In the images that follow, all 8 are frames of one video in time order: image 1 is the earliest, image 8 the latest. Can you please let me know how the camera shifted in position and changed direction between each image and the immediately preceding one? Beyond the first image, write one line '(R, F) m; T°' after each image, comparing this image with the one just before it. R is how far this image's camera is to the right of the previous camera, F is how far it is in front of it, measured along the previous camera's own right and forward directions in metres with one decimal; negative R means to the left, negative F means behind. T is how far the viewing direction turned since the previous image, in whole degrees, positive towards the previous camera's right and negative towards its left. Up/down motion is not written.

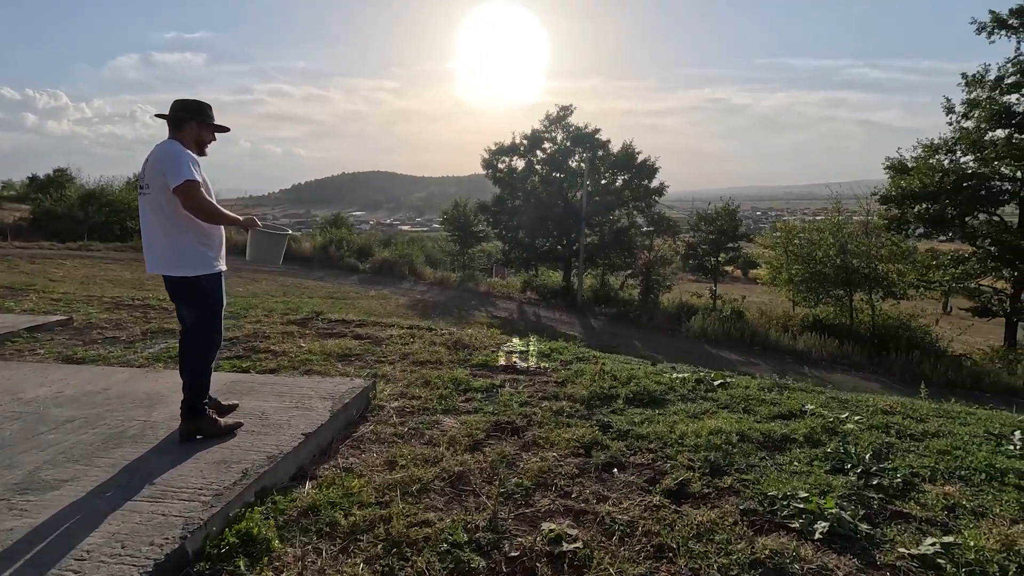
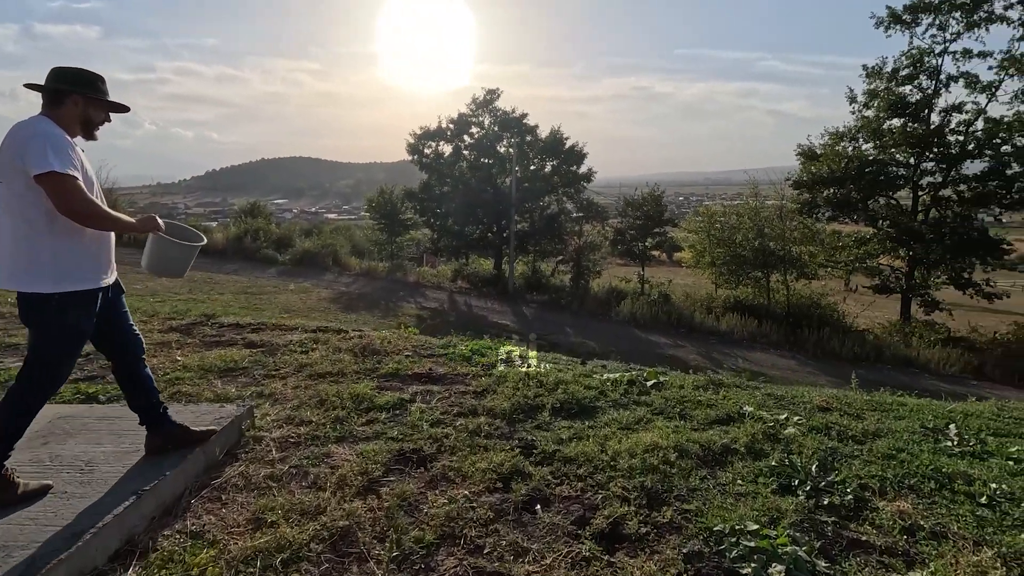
(+0.1, +0.4) m; +7°
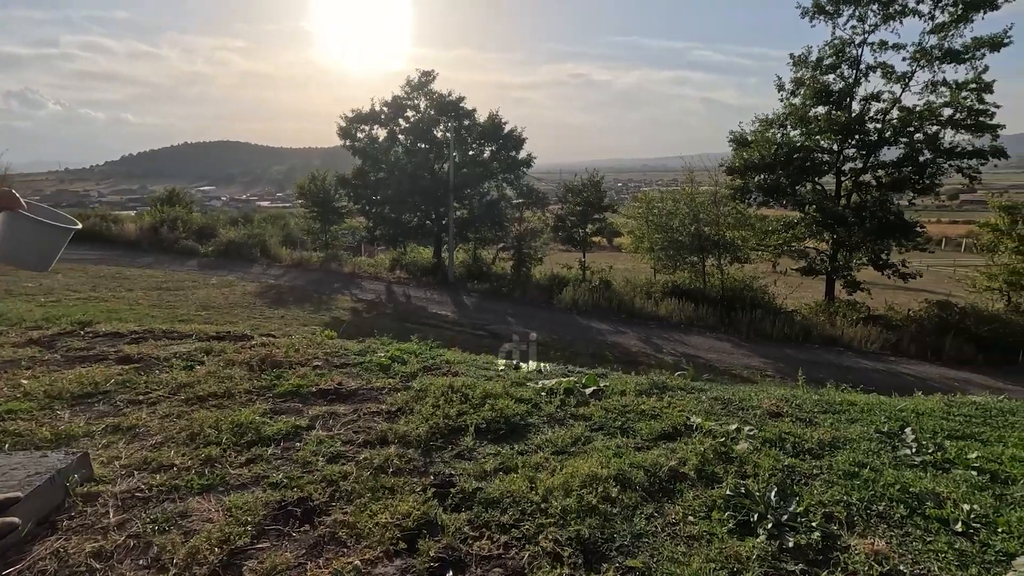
(+0.1, +0.4) m; +6°
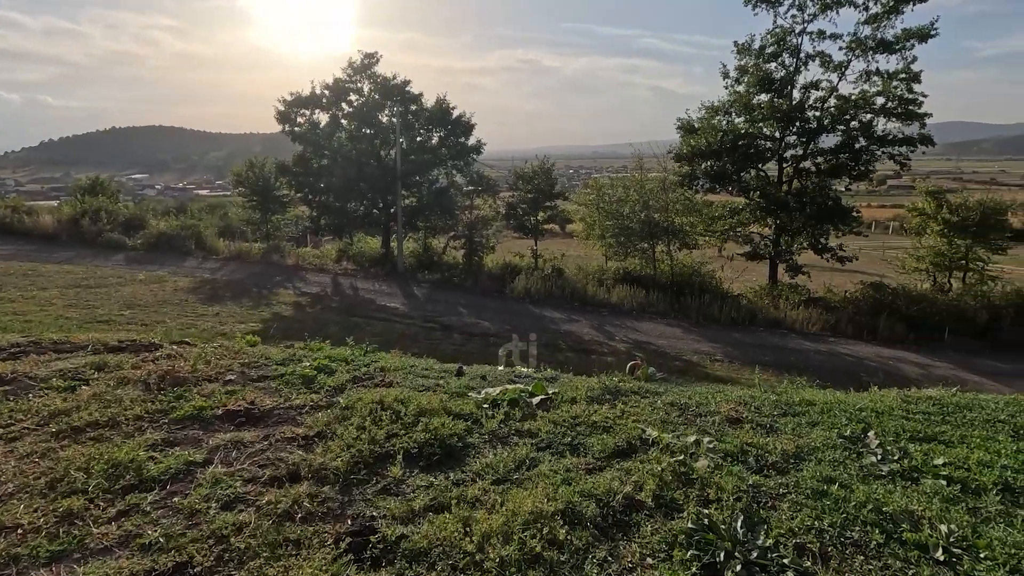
(+0.1, +0.3) m; +5°
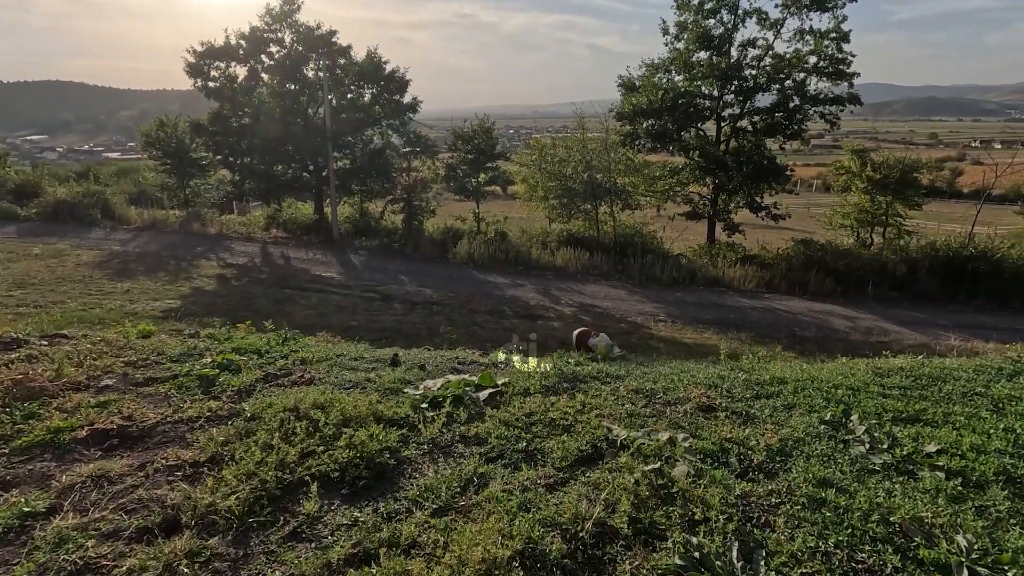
(0.0, +0.4) m; +6°
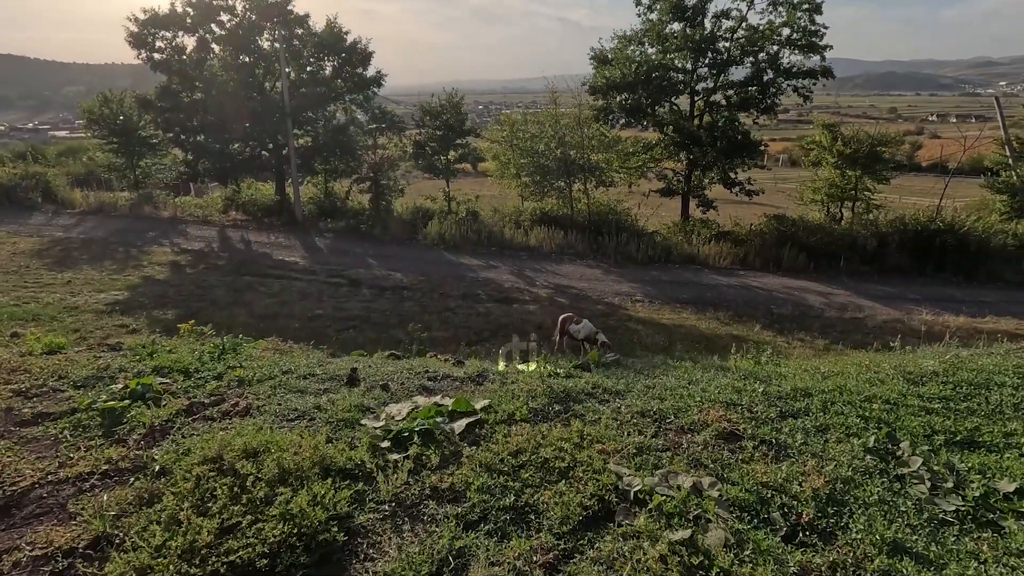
(0.0, +0.4) m; +3°
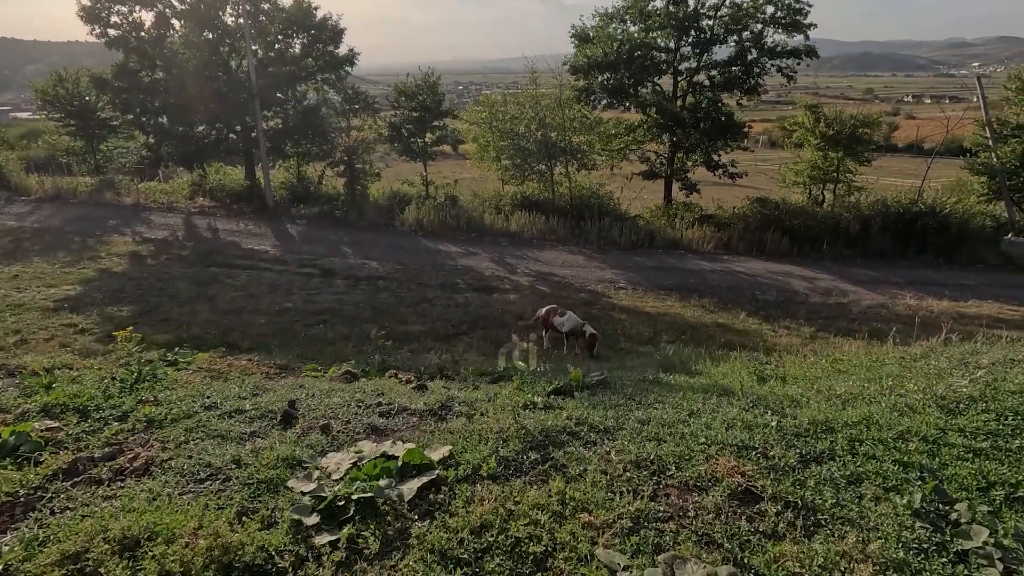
(+0.1, +0.4) m; +2°
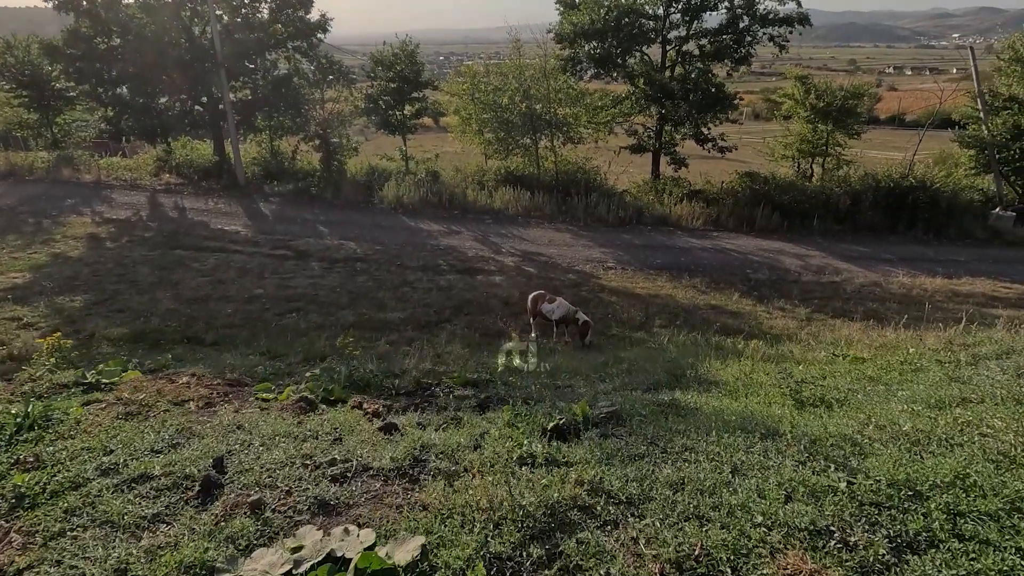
(0.0, +0.4) m; +2°
